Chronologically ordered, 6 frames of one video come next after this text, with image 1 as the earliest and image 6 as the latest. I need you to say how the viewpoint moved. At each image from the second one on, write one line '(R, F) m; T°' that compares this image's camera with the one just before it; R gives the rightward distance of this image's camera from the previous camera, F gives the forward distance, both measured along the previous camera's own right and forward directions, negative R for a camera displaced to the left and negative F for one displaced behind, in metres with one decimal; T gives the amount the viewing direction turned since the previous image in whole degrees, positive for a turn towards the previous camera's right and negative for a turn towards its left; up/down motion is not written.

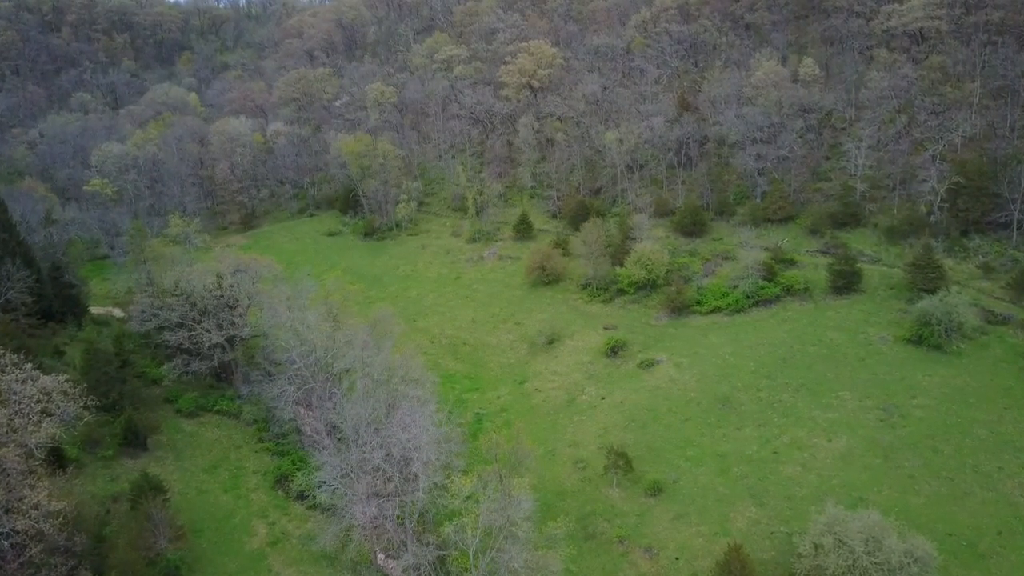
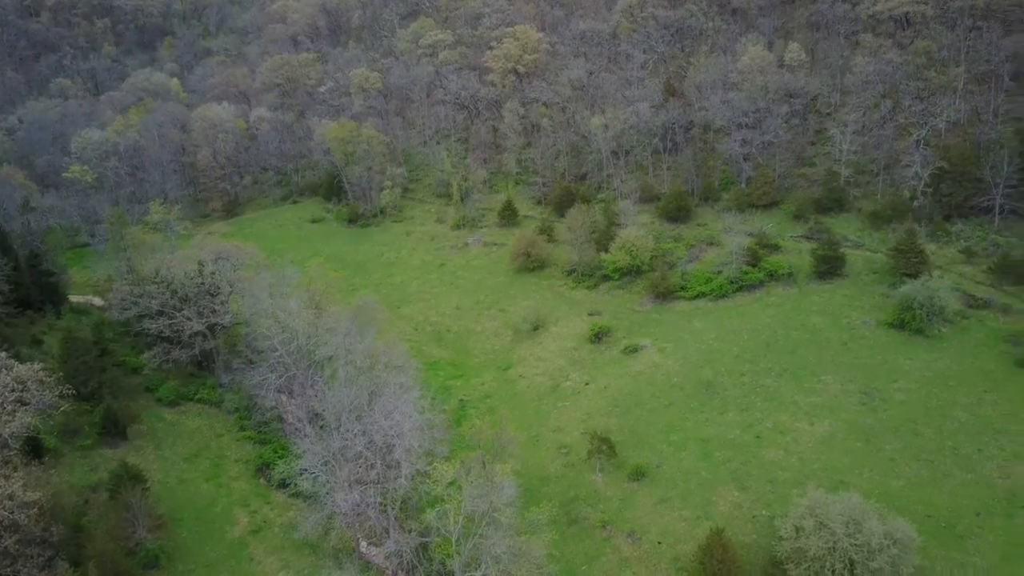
(+0.5, +0.2) m; +1°
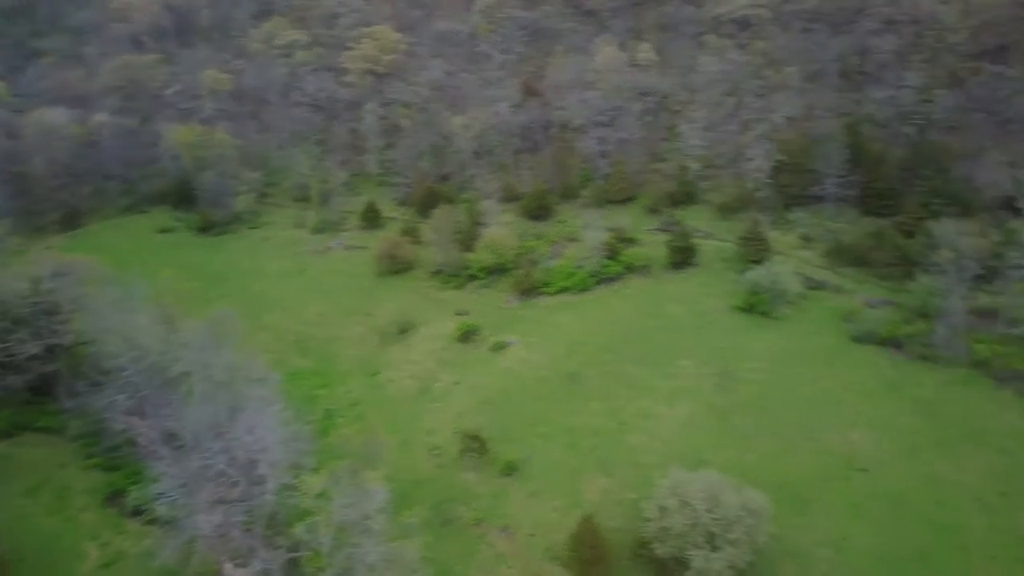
(+2.8, -0.3) m; +8°
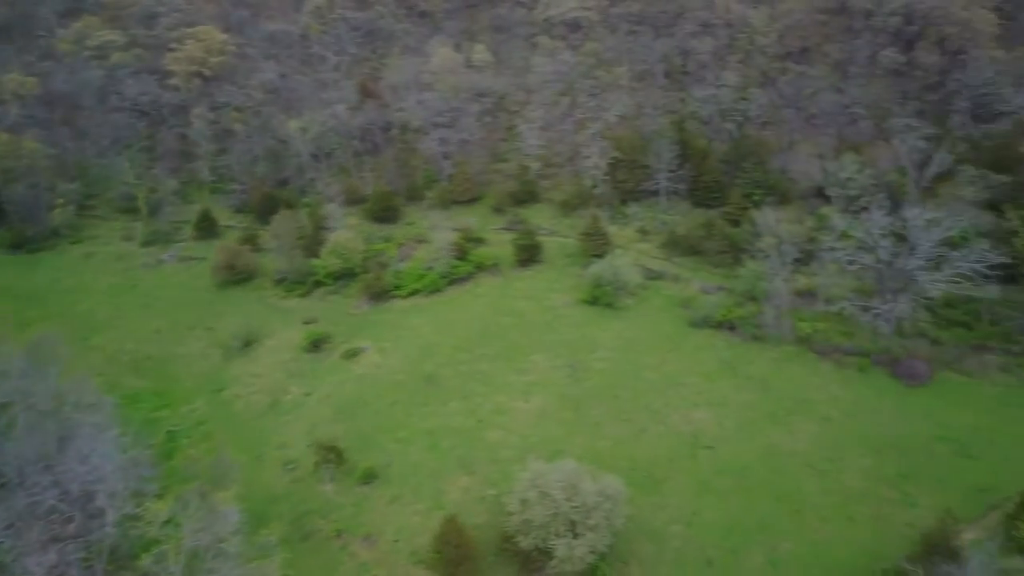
(+3.6, -0.3) m; +8°
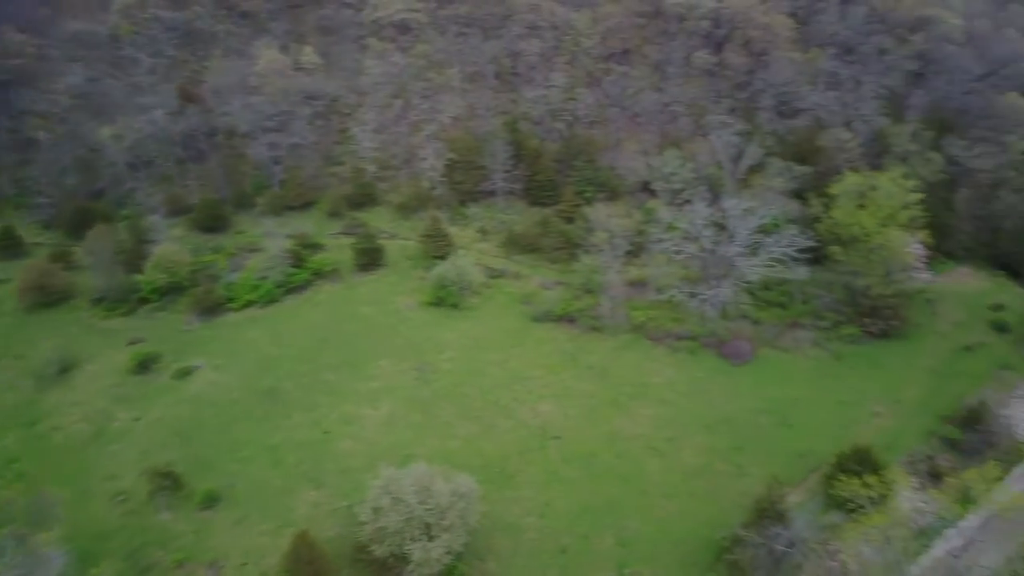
(+3.6, -0.3) m; +9°
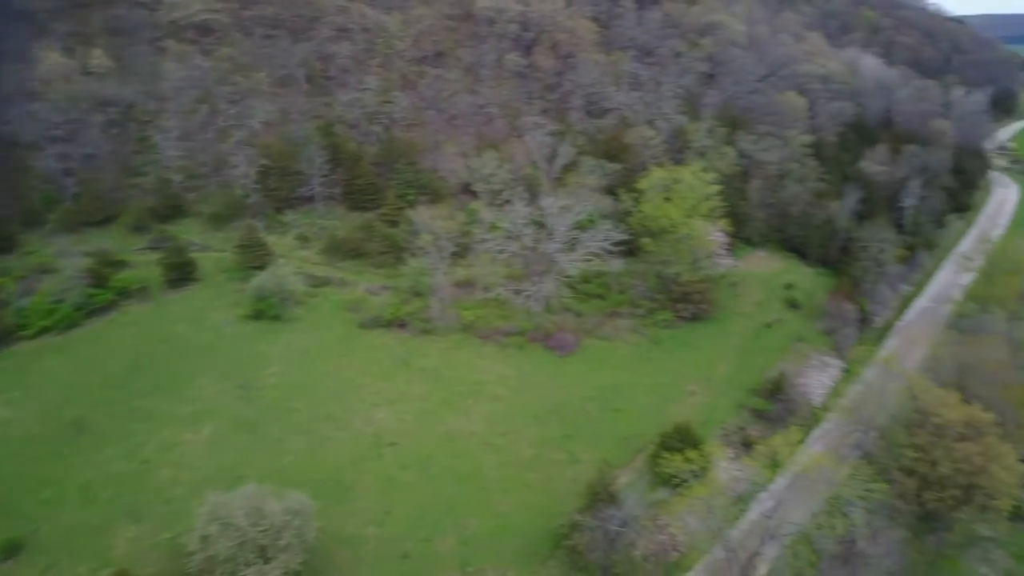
(+4.0, -0.4) m; +9°
